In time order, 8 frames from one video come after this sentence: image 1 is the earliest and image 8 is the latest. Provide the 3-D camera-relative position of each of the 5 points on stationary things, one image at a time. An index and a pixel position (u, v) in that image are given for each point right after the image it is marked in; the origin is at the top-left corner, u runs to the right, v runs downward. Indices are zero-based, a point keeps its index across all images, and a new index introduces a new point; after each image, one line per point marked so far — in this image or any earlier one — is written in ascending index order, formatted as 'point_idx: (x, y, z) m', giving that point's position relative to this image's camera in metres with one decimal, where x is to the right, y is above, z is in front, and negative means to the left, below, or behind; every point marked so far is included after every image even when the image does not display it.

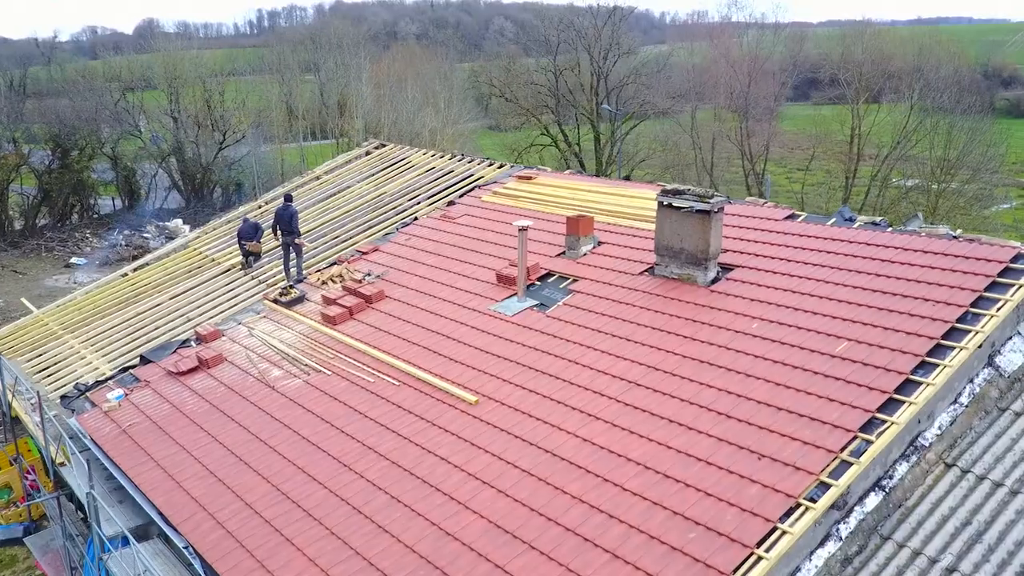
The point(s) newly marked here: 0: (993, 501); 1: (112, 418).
0: (+3.7, -1.6, +6.4) m
1: (-4.4, -1.5, +9.3) m
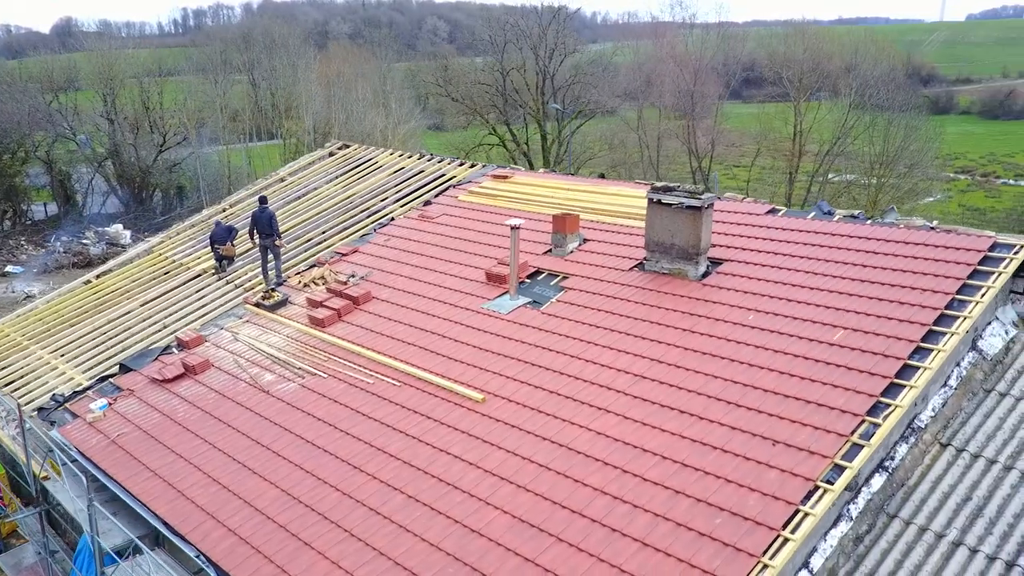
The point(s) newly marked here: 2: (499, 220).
0: (+3.8, -1.5, +6.7) m
1: (-4.4, -1.5, +9.0) m
2: (-0.2, +1.0, +11.6) m
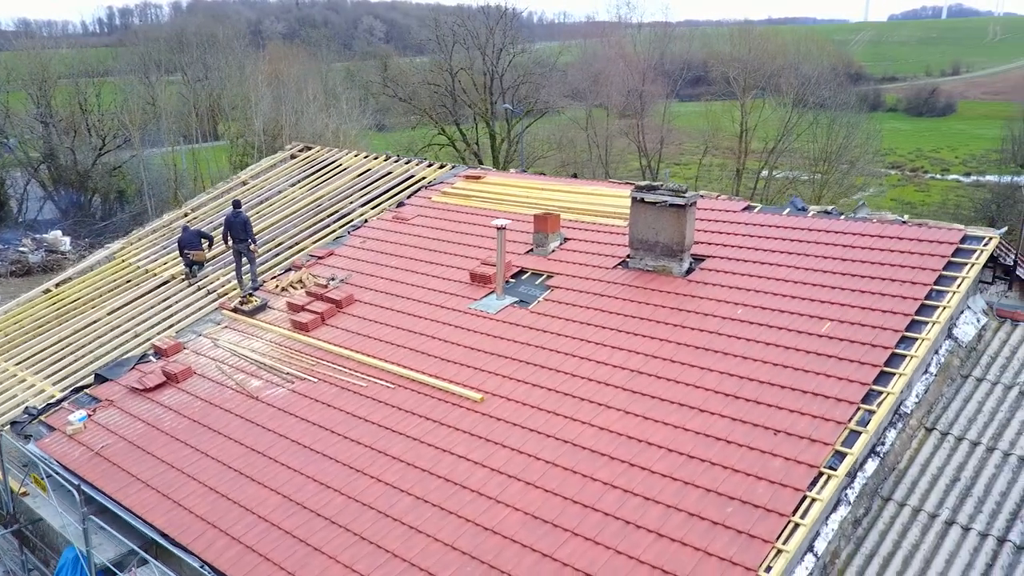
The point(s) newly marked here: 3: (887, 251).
0: (+3.9, -1.4, +7.0) m
1: (-4.5, -1.6, +8.8) m
2: (-0.5, +1.0, +11.7) m
3: (+3.9, +0.4, +8.6) m
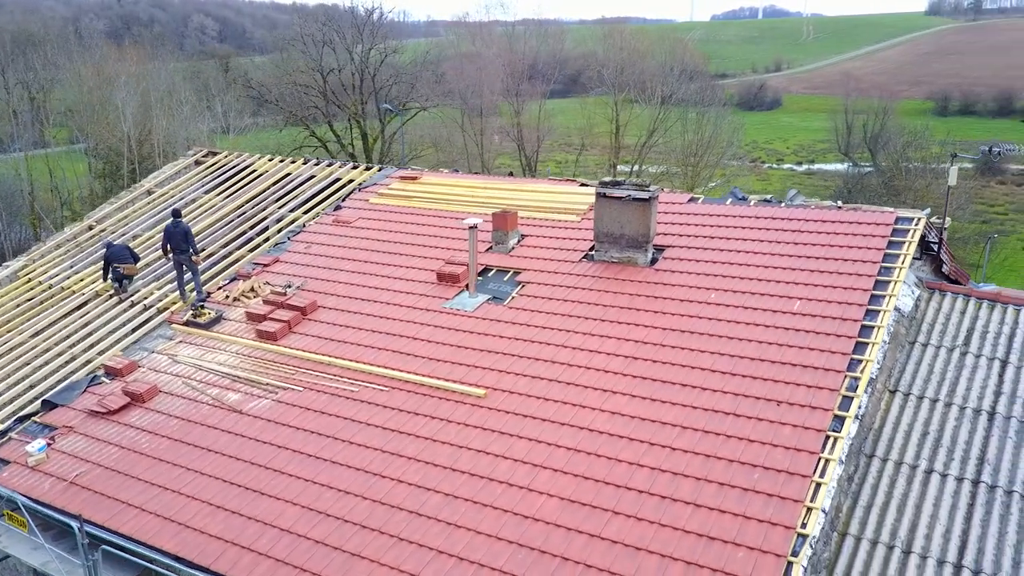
0: (+4.0, -1.2, +7.9) m
1: (-4.6, -1.8, +8.2) m
2: (-1.2, +1.0, +11.8) m
3: (+3.6, +0.6, +9.5) m
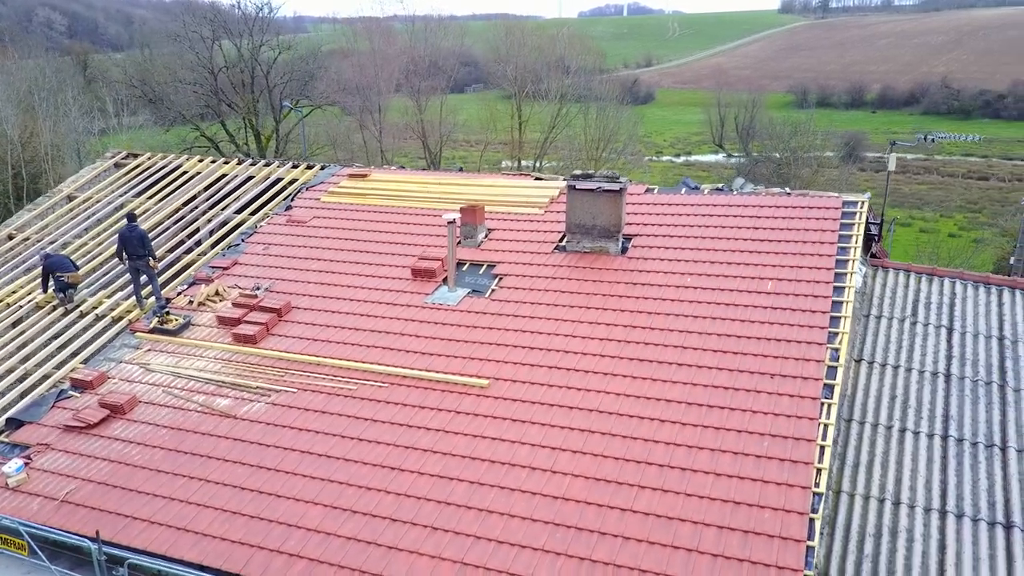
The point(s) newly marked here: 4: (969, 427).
0: (+4.0, -0.9, +8.7) m
1: (-4.5, -1.9, +7.8) m
2: (-1.8, +1.0, +11.8) m
3: (+3.3, +0.8, +10.2) m
4: (+4.4, -1.3, +8.0) m
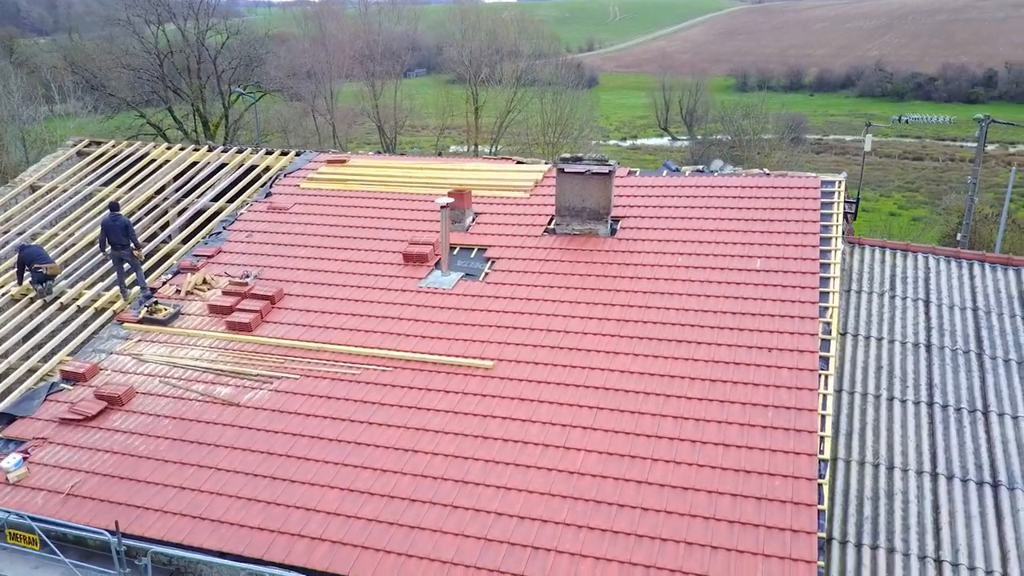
0: (+4.0, -0.7, +9.1) m
1: (-4.4, -1.8, +7.7) m
2: (-2.0, +1.2, +11.8) m
3: (+3.2, +1.1, +10.5) m
4: (+4.4, -1.1, +8.5) m
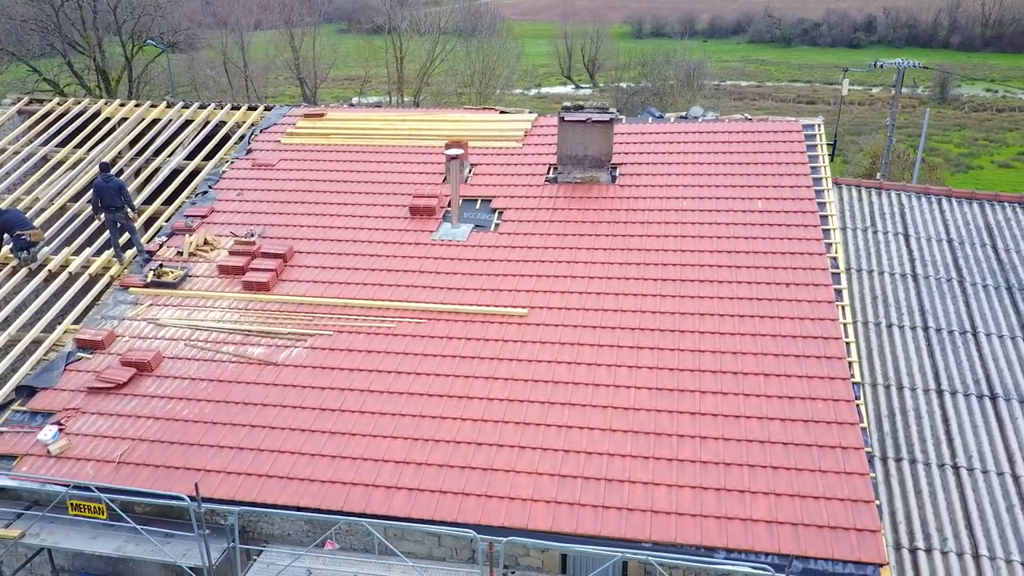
0: (+4.2, +0.1, +9.9) m
1: (-3.9, -1.5, +7.5) m
2: (-2.1, +1.8, +11.6) m
3: (+3.2, +1.9, +11.0) m
4: (+4.8, -0.3, +9.3) m
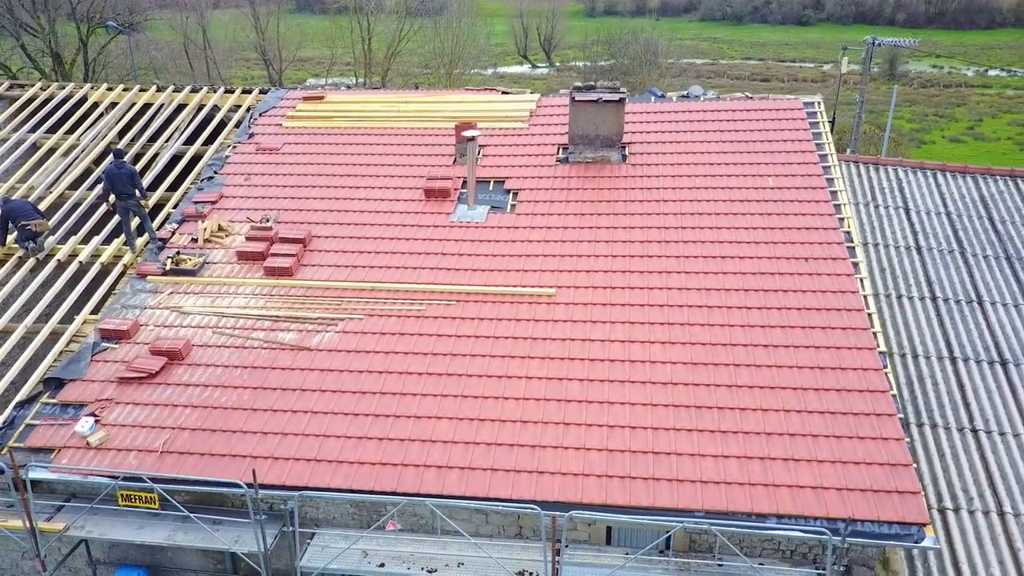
0: (+4.5, +0.4, +10.2) m
1: (-3.5, -1.4, +7.4) m
2: (-2.0, +2.1, +11.6) m
3: (+3.3, +2.2, +11.2) m
4: (+5.0, 0.0, +9.6) m
